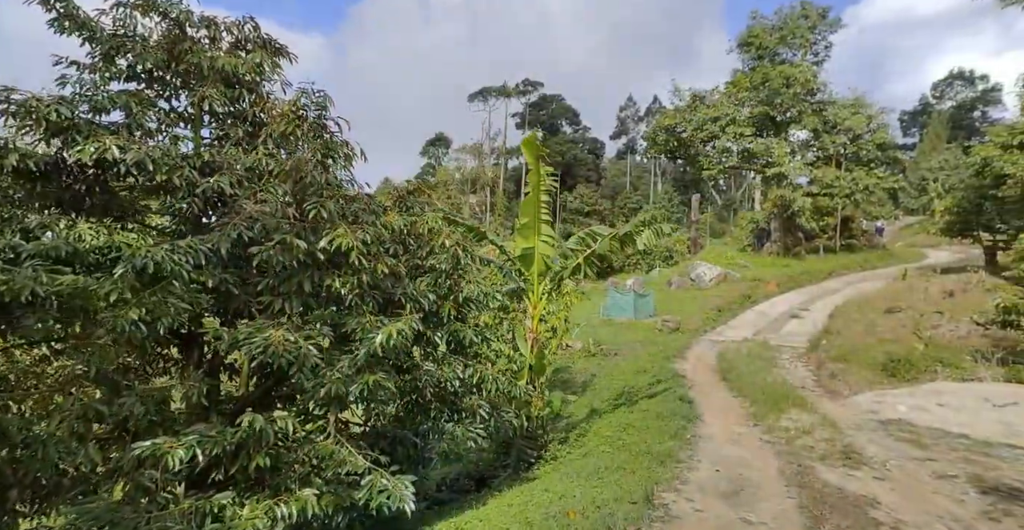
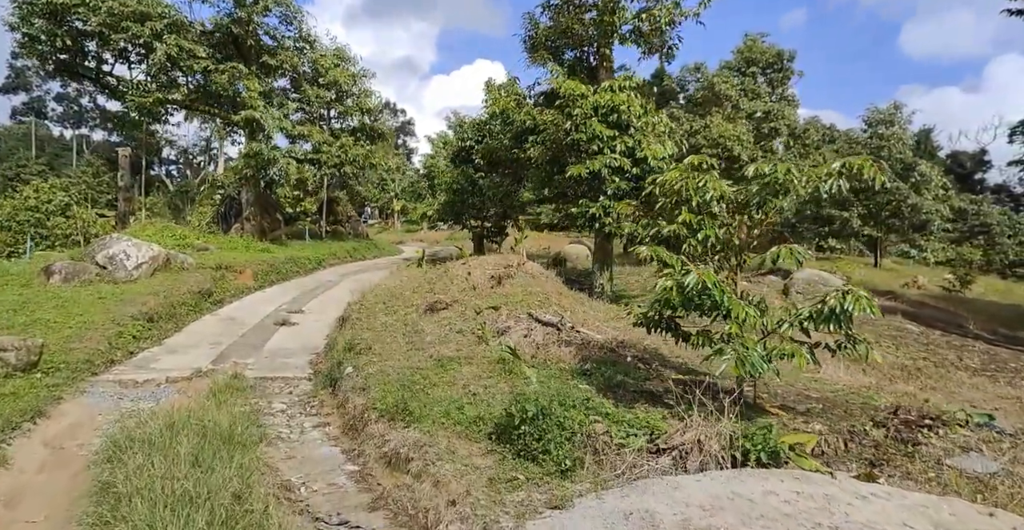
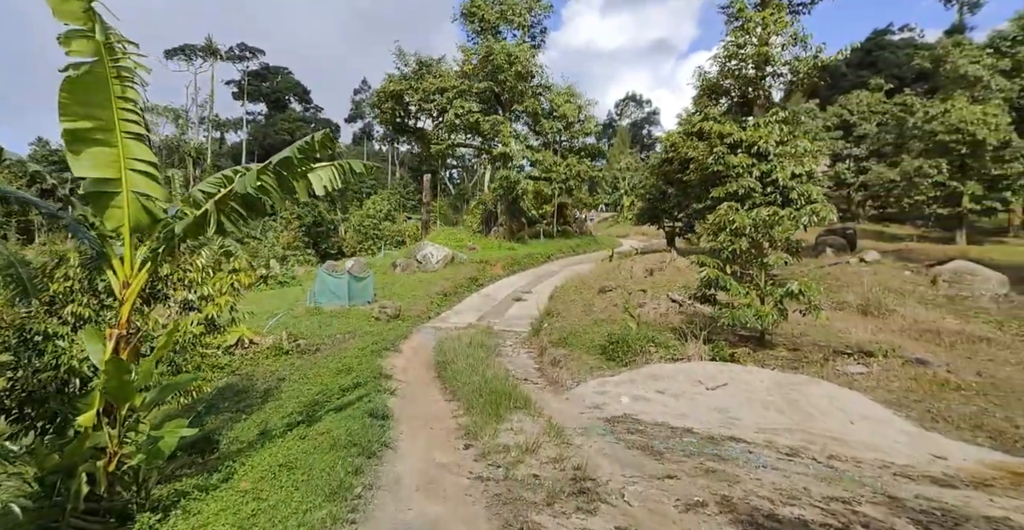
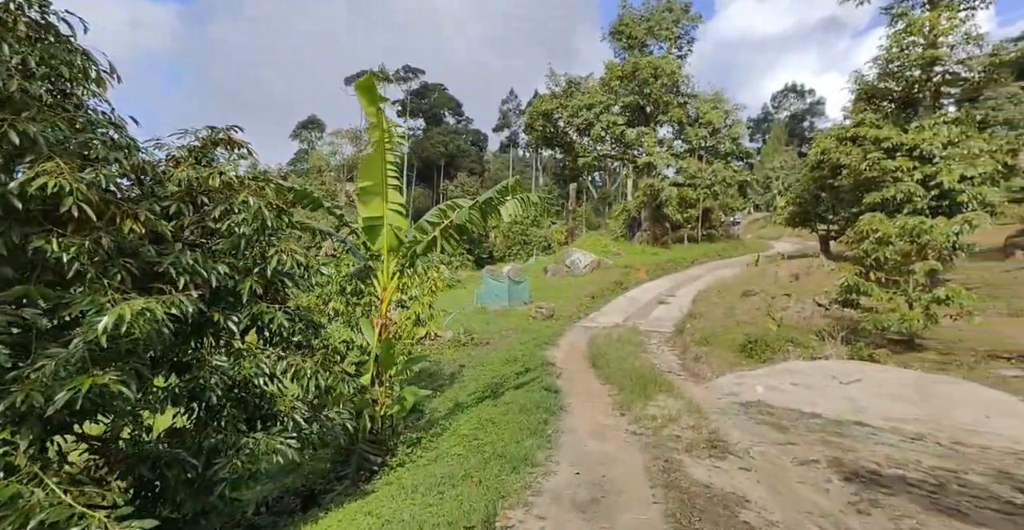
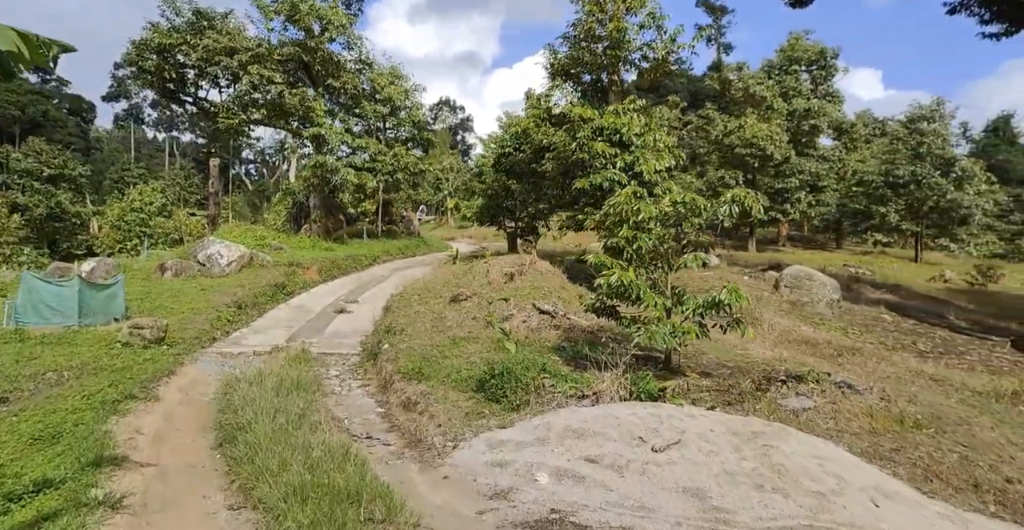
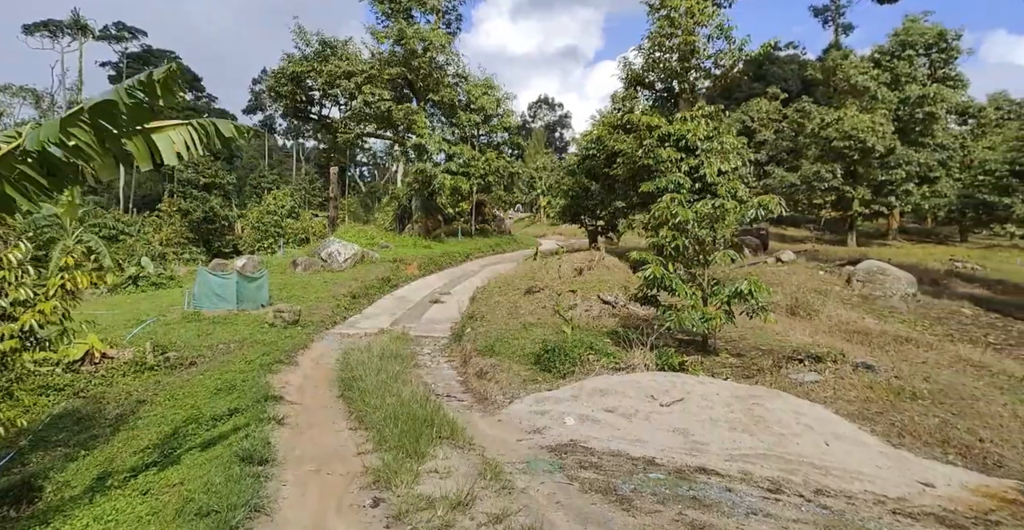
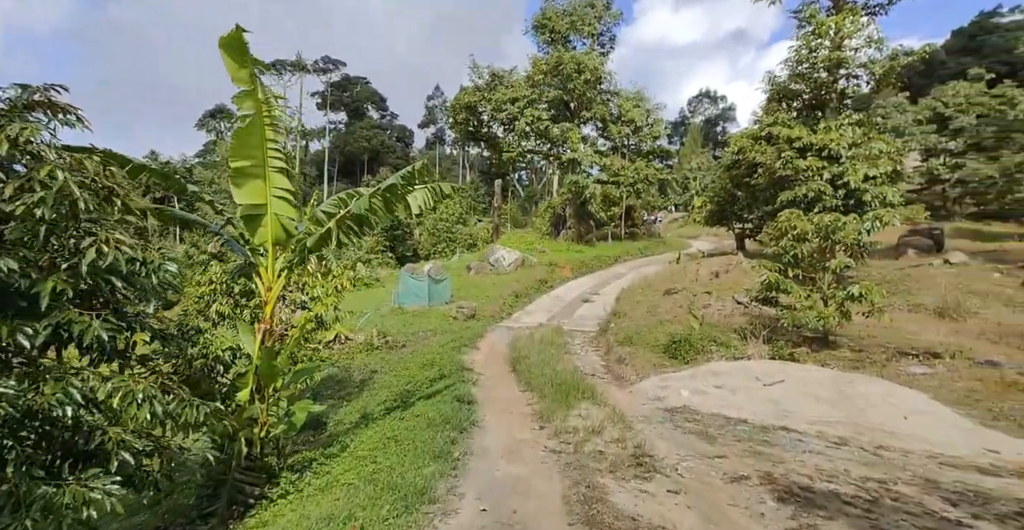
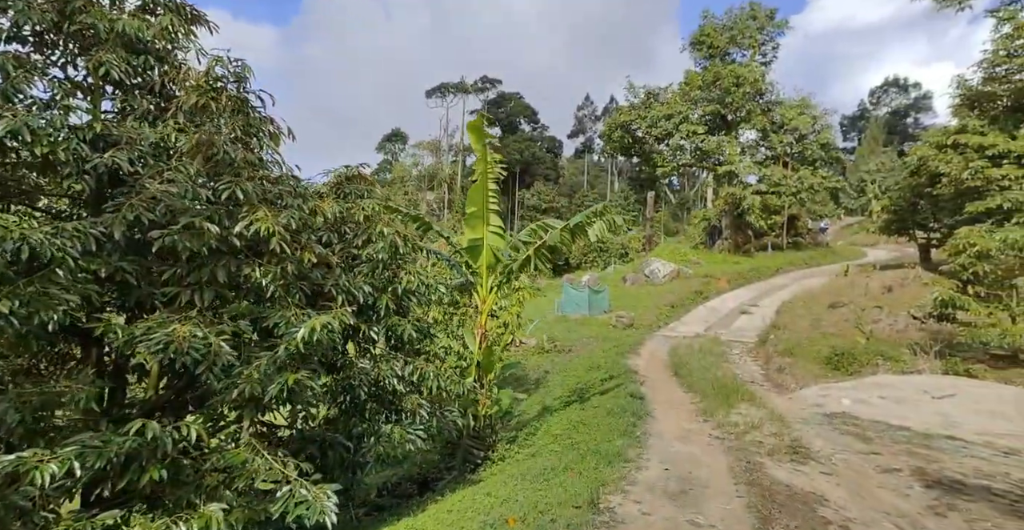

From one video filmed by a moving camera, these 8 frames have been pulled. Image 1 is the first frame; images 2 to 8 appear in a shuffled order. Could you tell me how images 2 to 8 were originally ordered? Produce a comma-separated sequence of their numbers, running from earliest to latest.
8, 4, 7, 3, 6, 5, 2
